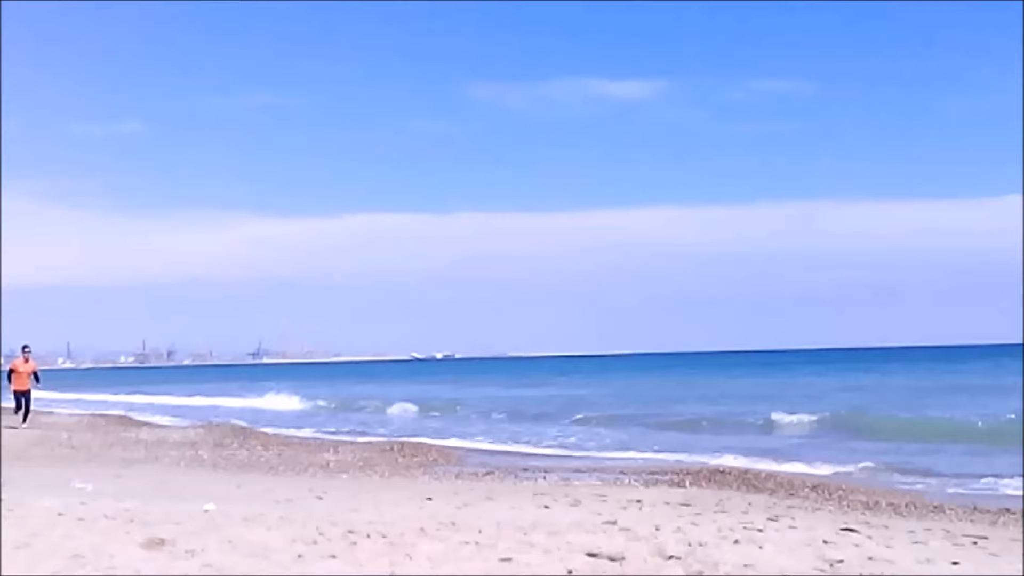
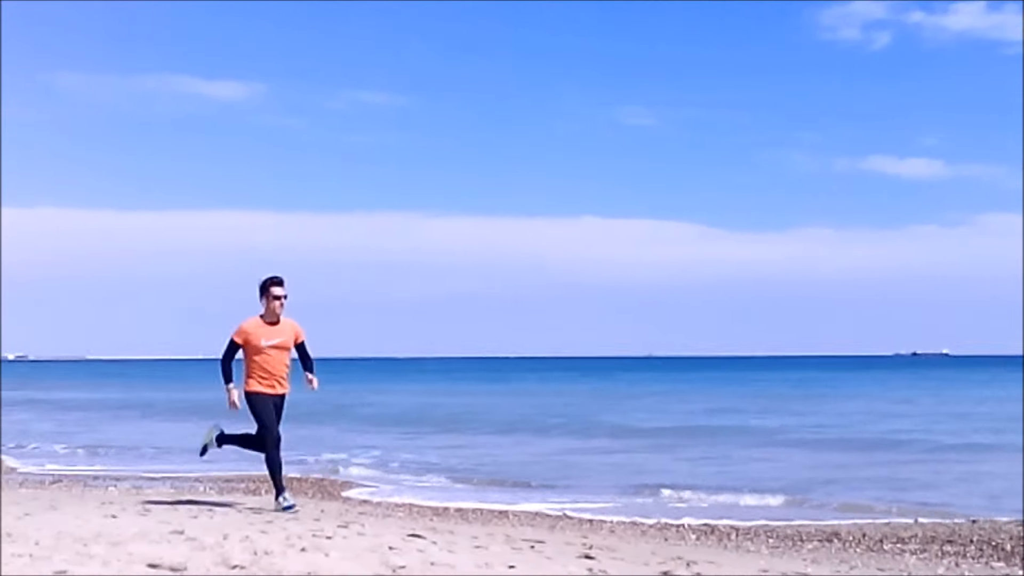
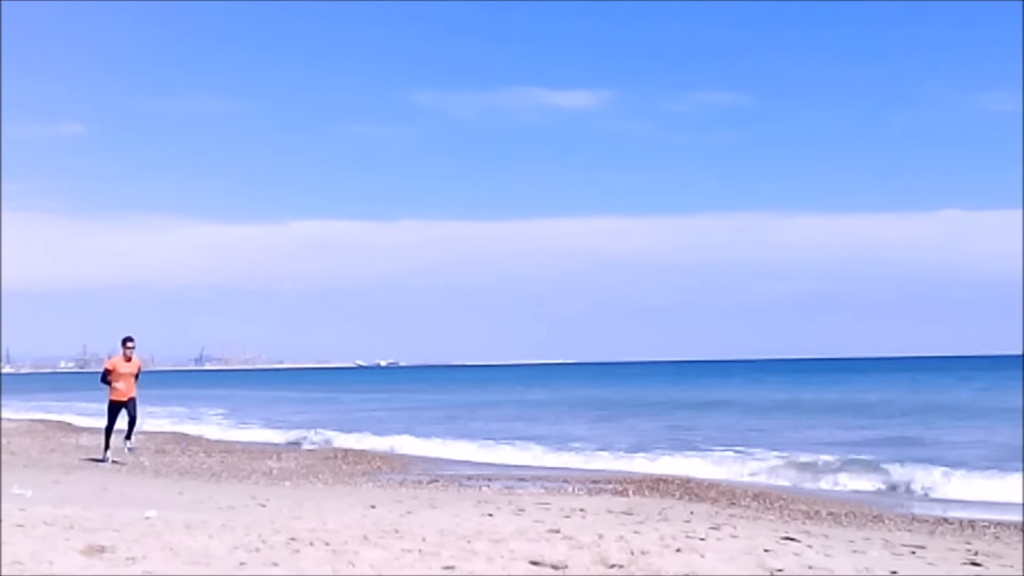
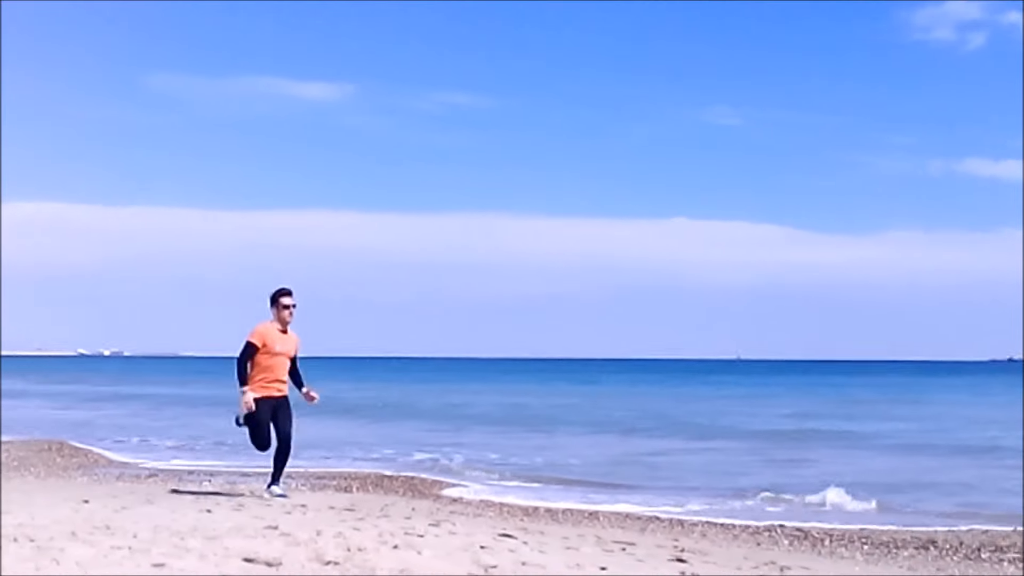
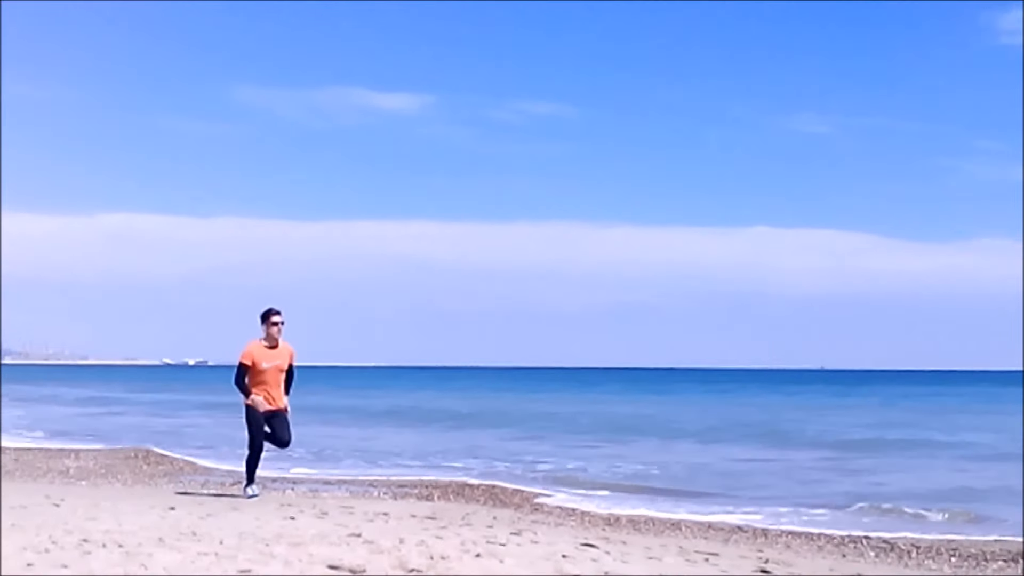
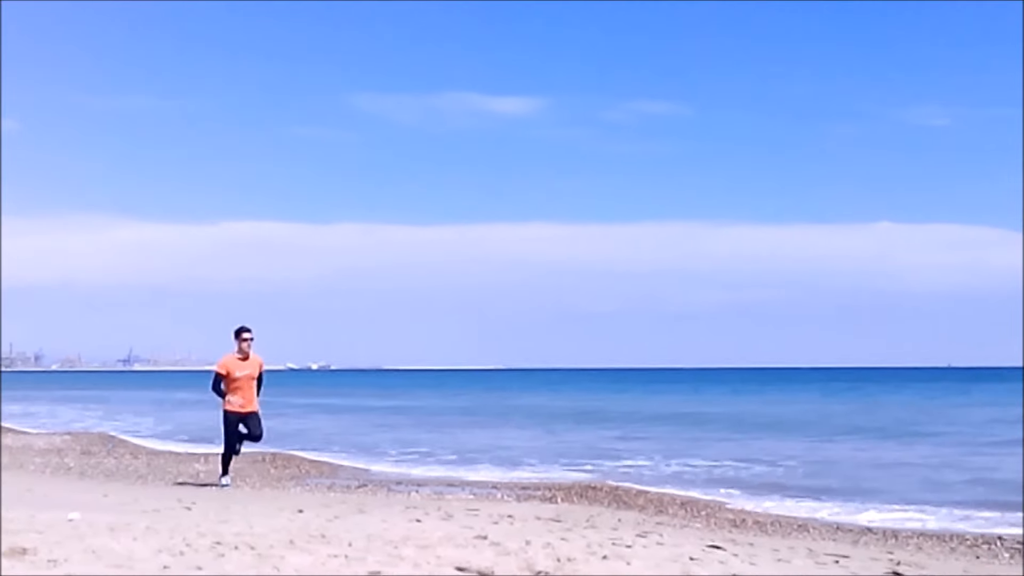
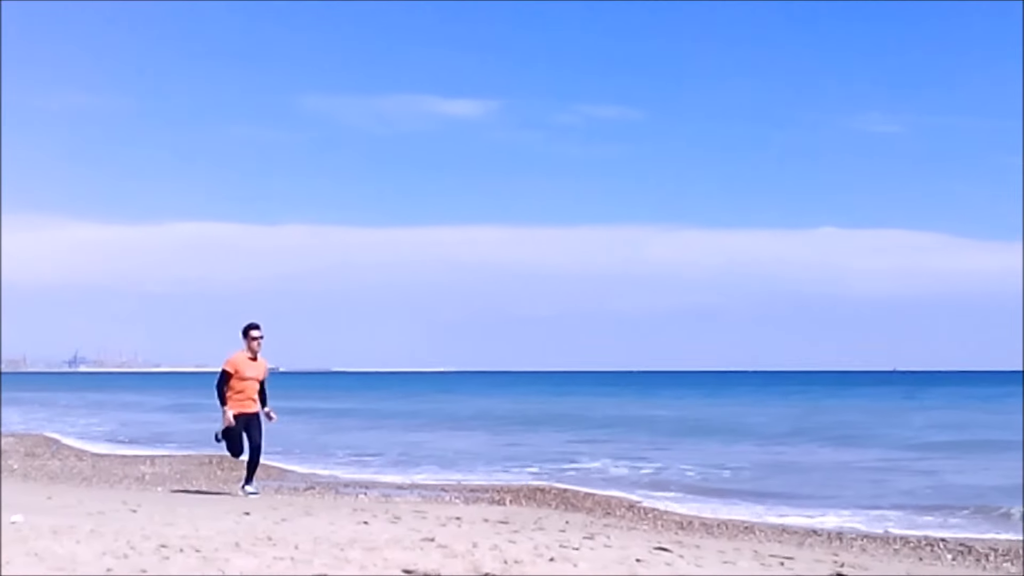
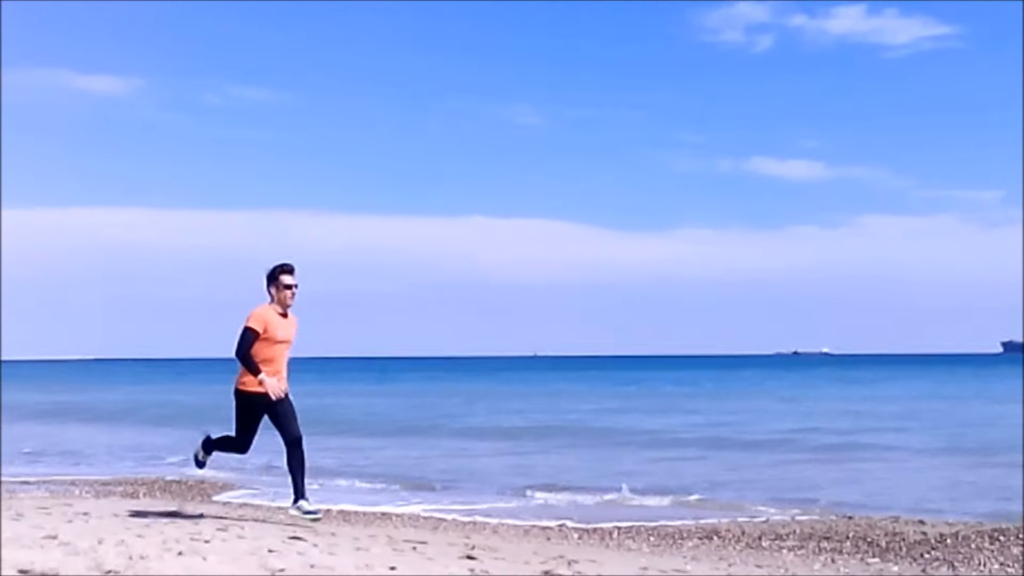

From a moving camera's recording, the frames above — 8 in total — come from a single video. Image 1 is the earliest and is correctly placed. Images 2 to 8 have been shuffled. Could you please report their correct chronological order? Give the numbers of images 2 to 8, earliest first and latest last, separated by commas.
3, 6, 7, 5, 4, 2, 8
